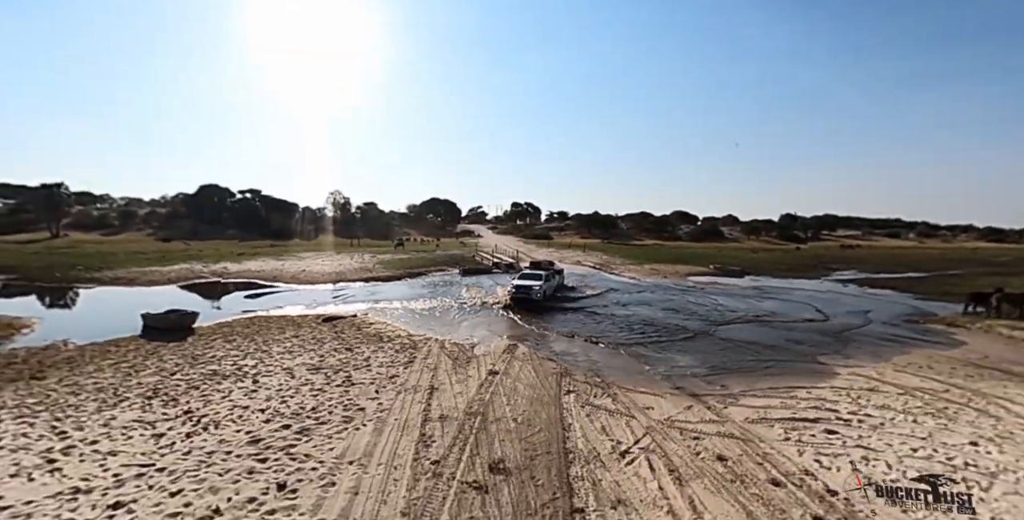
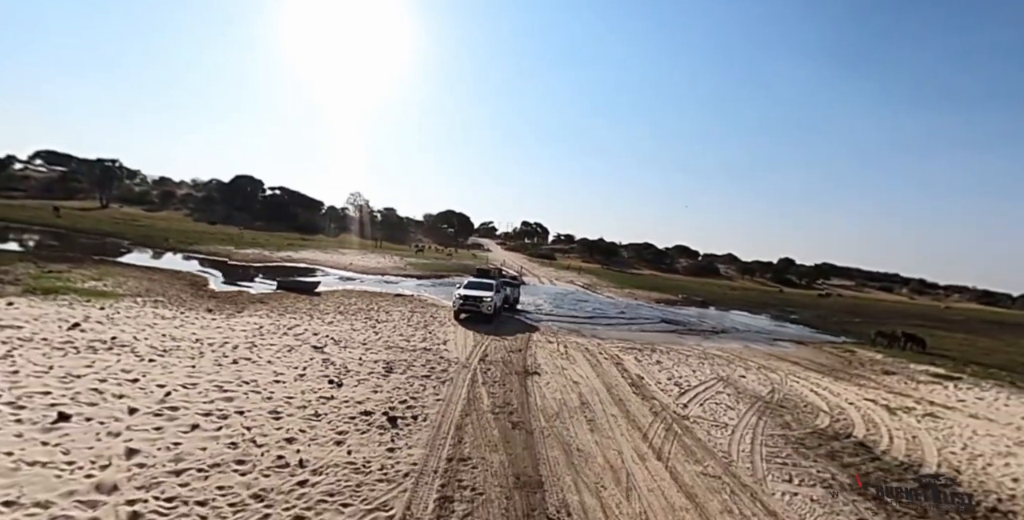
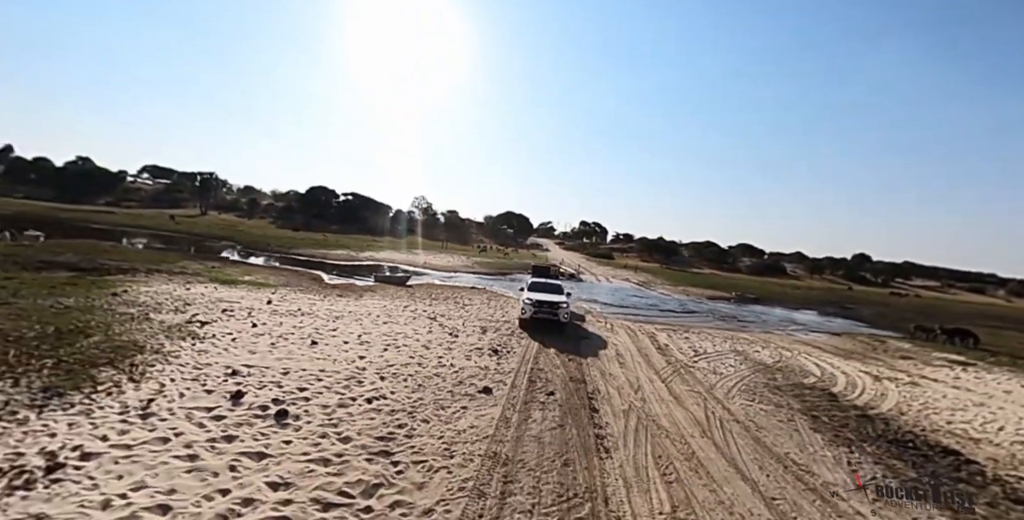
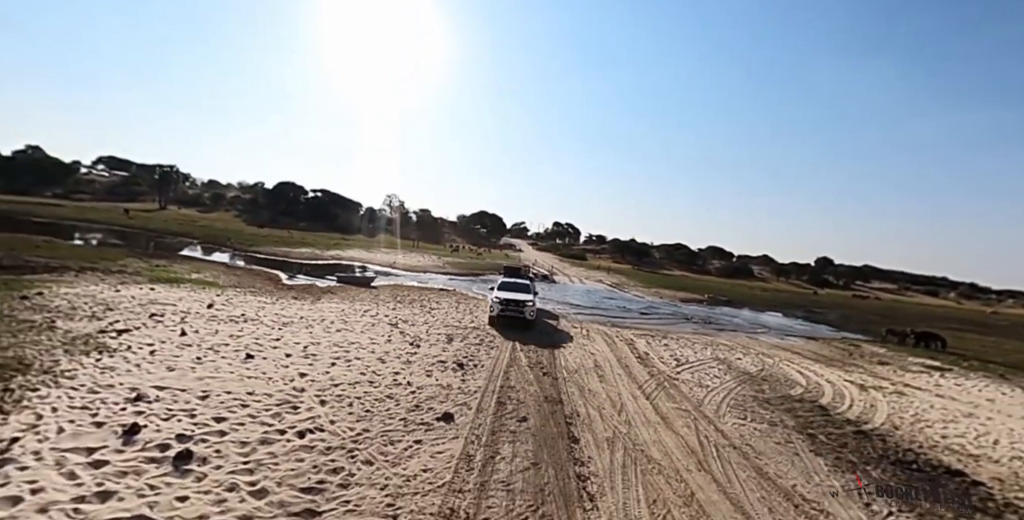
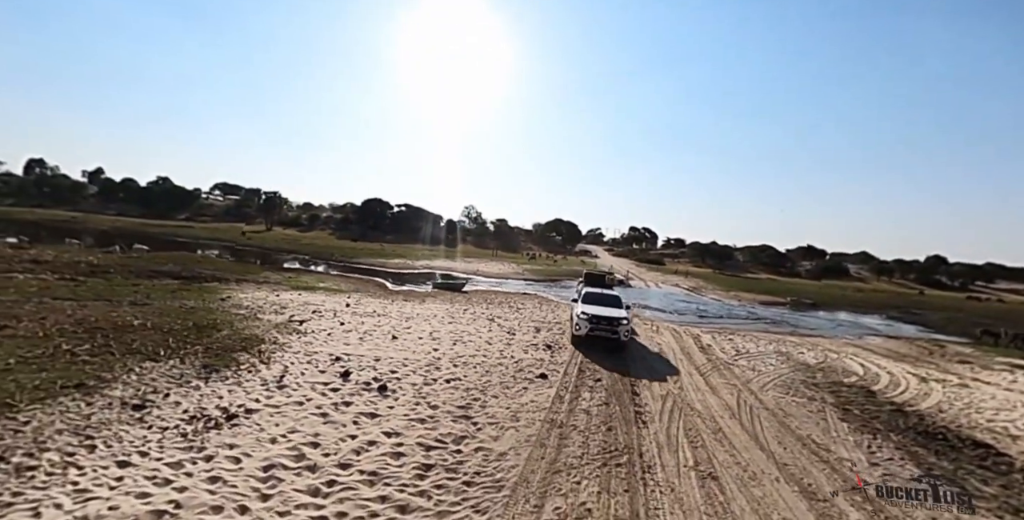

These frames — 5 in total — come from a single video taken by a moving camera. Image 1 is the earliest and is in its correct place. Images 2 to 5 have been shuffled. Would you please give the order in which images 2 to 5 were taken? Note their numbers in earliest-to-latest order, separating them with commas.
2, 4, 3, 5
